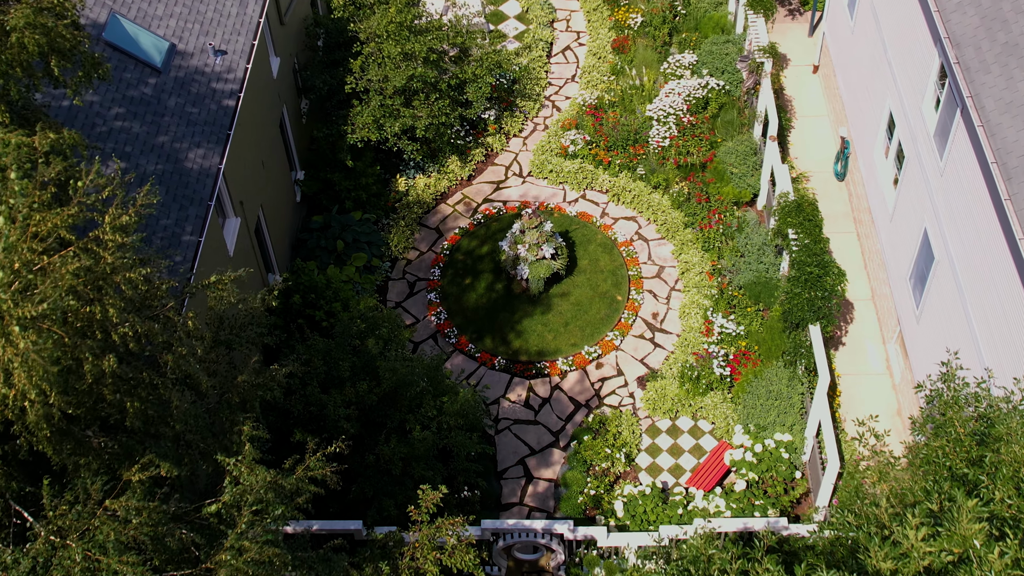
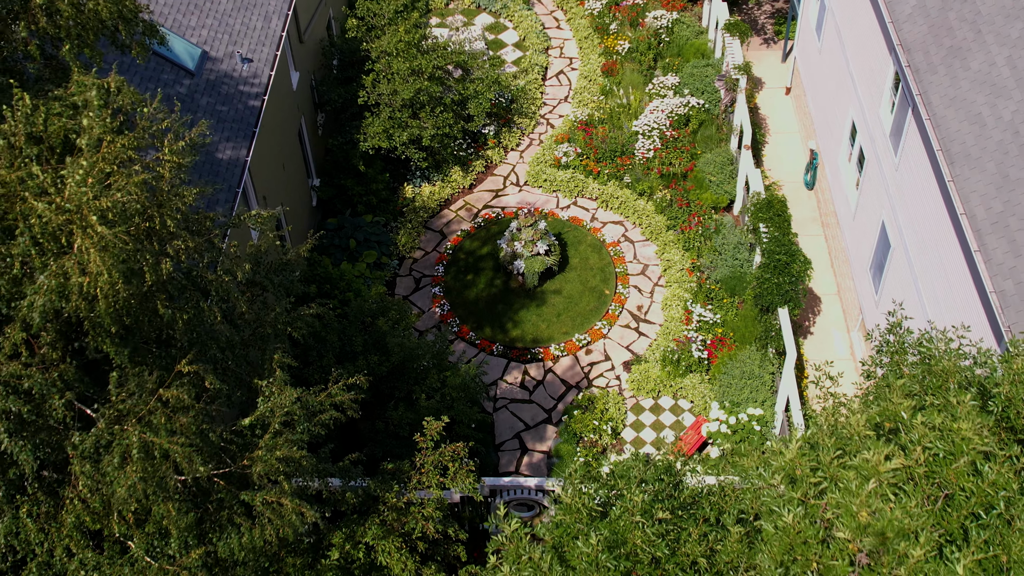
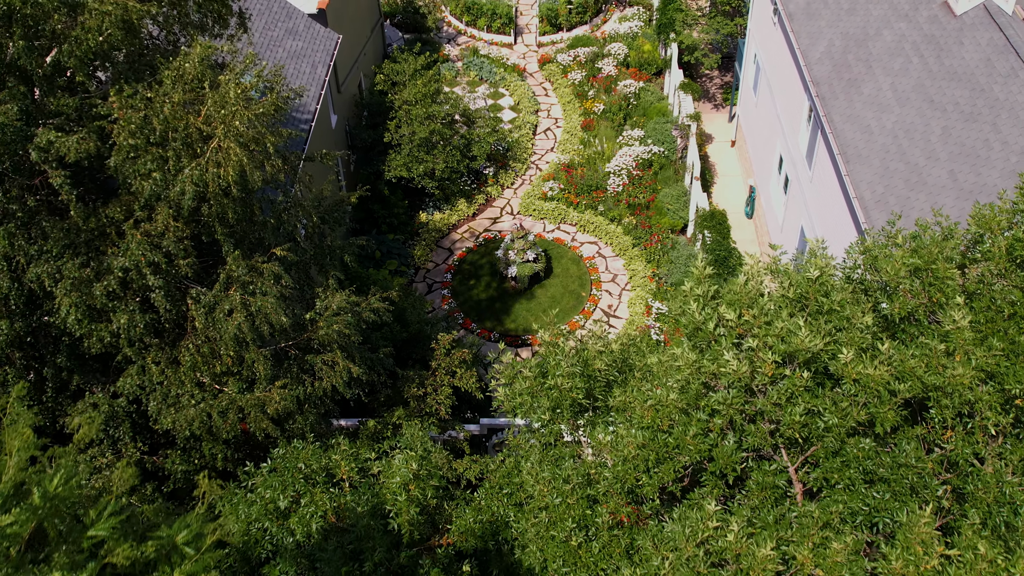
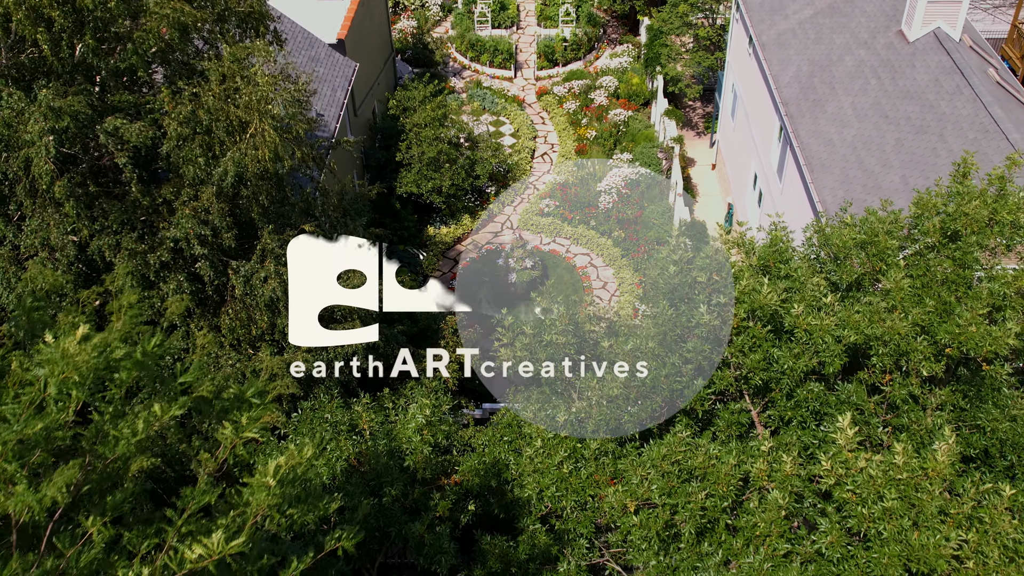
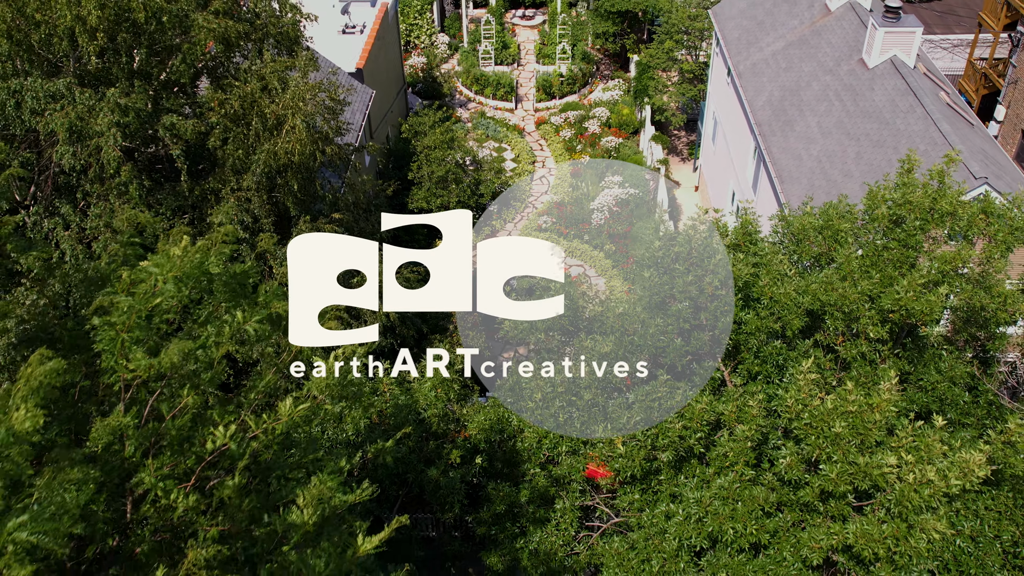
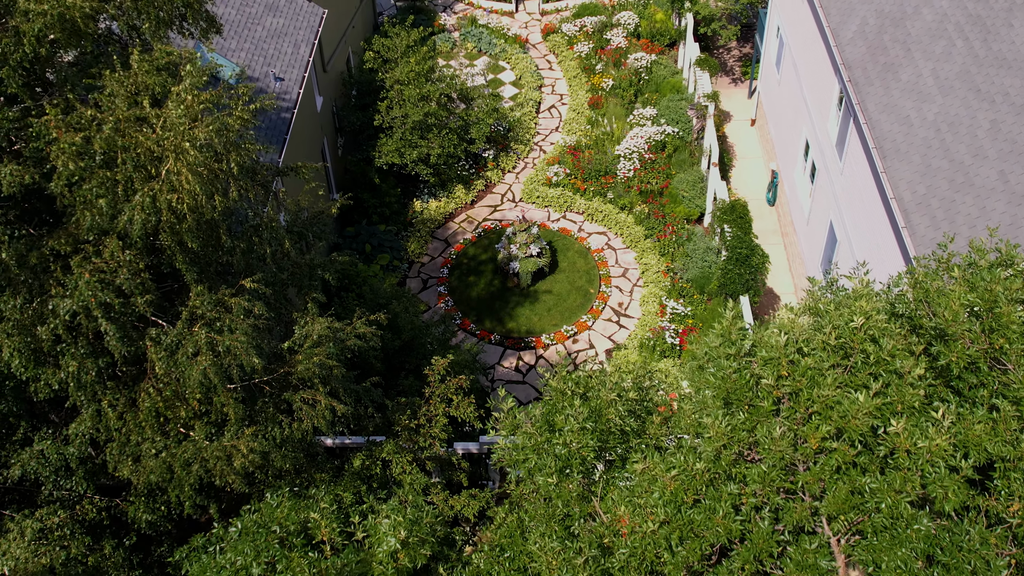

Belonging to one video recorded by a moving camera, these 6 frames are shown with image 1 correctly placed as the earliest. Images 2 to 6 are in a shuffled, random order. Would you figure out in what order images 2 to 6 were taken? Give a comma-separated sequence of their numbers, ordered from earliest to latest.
2, 6, 3, 4, 5
